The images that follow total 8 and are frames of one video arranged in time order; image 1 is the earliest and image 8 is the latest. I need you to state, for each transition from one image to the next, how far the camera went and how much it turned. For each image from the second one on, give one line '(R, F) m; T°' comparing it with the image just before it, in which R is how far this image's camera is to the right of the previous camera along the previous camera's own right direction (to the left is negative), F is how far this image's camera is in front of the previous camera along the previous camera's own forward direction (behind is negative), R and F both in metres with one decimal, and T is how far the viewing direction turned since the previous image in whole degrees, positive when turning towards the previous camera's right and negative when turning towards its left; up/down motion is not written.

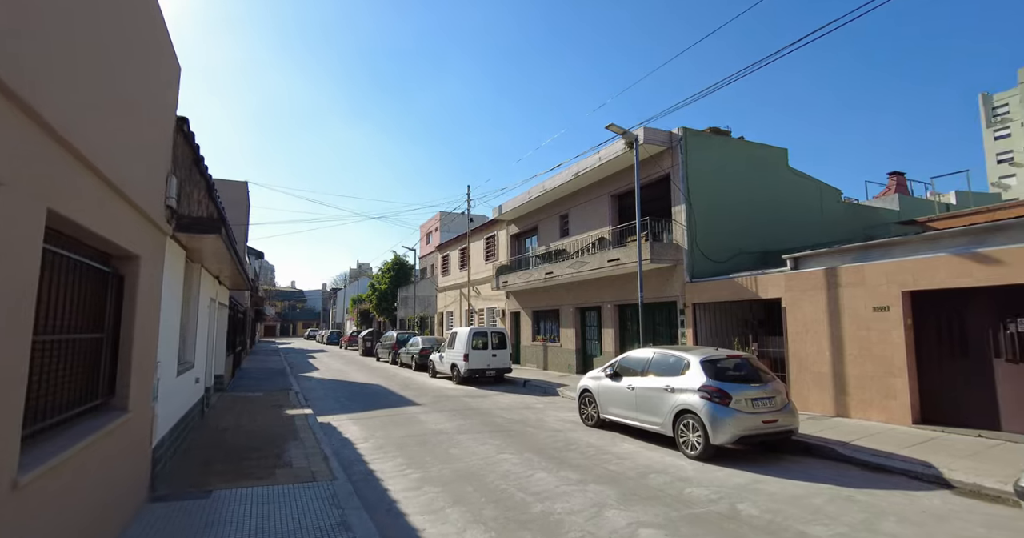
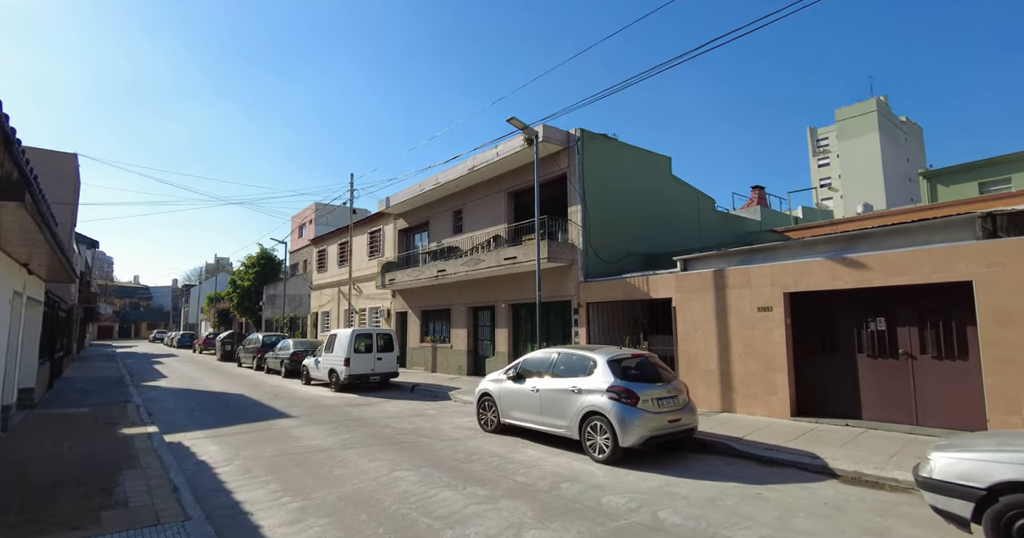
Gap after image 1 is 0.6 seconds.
(-0.3, +0.7) m; +13°
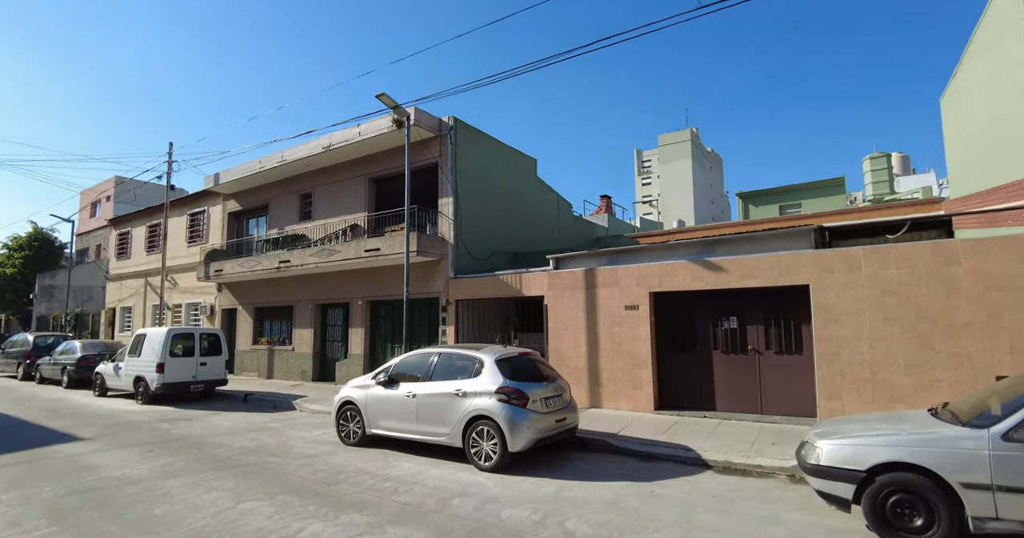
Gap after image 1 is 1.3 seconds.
(-0.5, +0.8) m; +17°
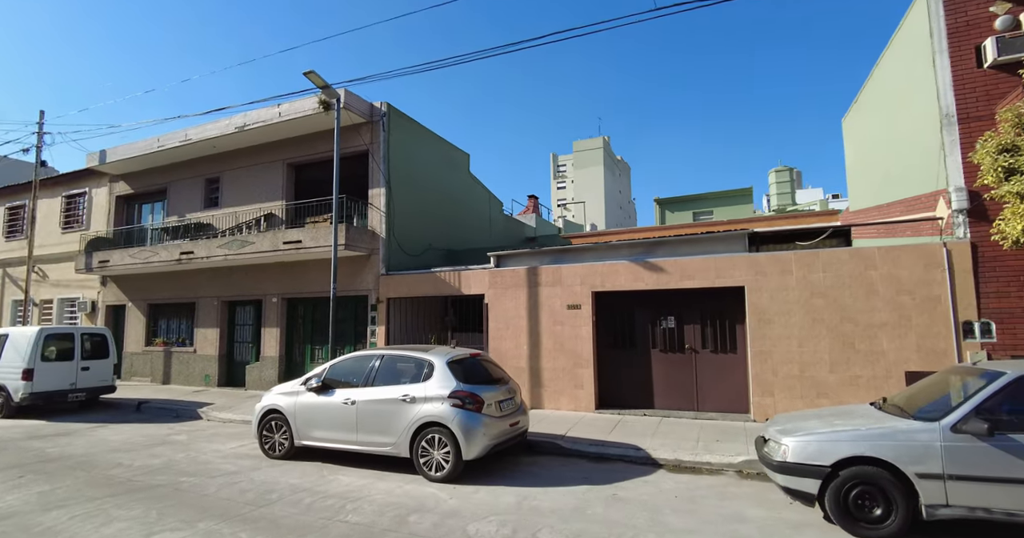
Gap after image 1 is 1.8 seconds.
(-0.5, +0.4) m; +10°
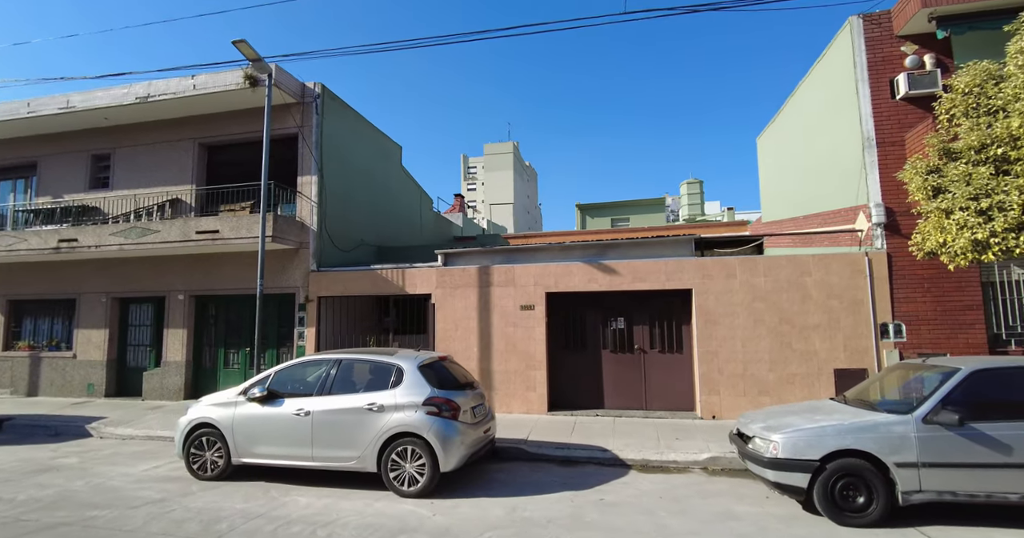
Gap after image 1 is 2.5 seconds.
(-0.9, +0.4) m; +11°
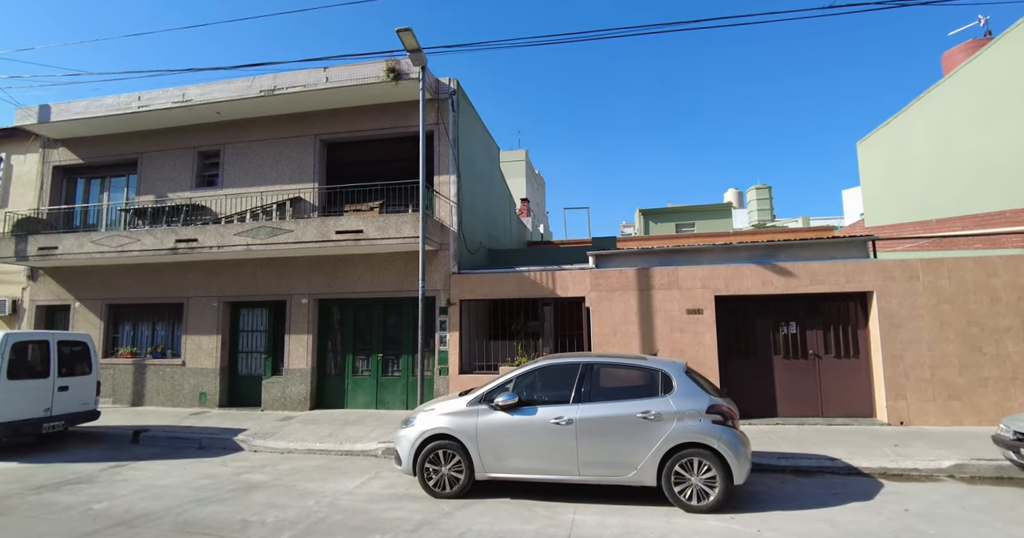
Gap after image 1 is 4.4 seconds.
(-3.3, +0.4) m; +2°
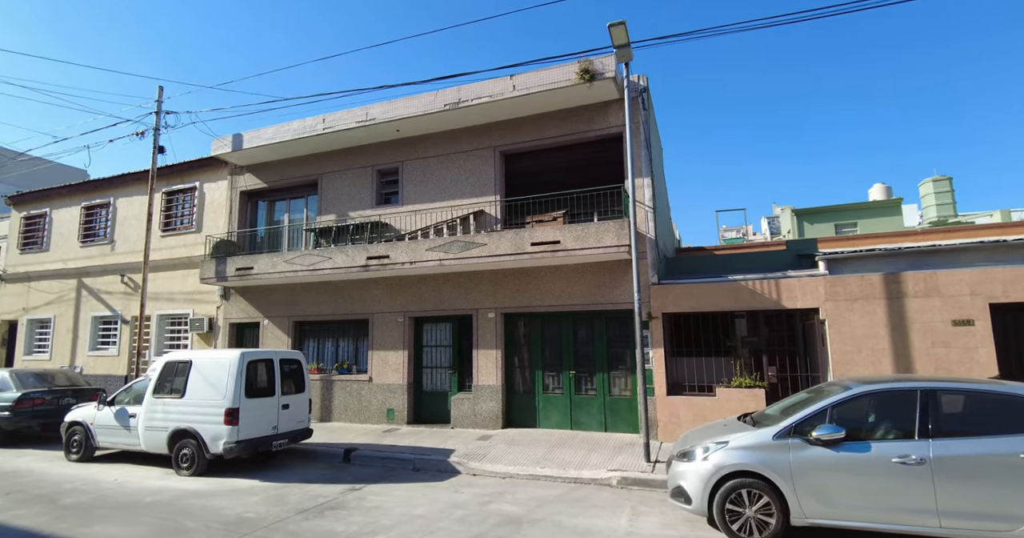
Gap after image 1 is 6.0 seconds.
(-2.4, +0.5) m; -8°
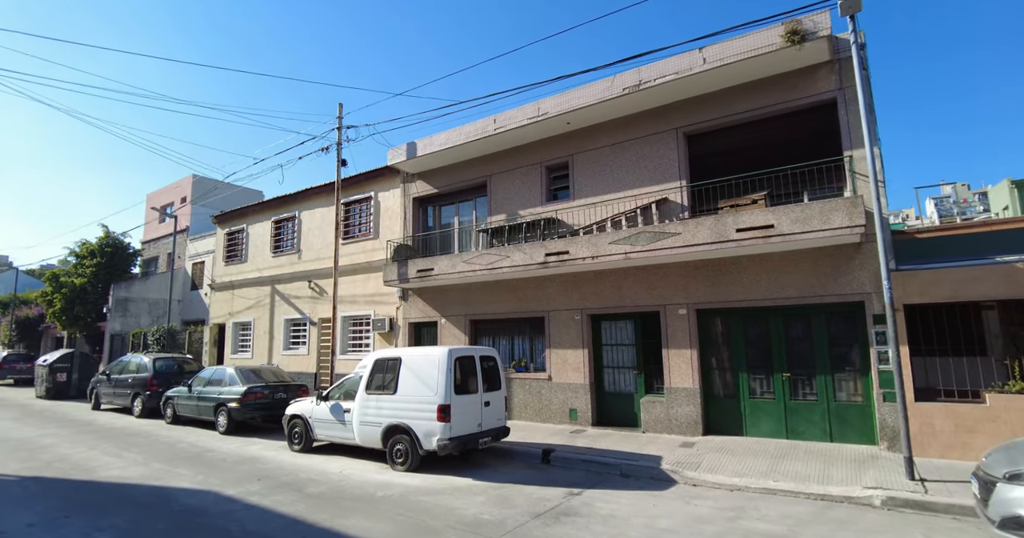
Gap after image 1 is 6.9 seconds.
(-1.6, +0.3) m; -12°
